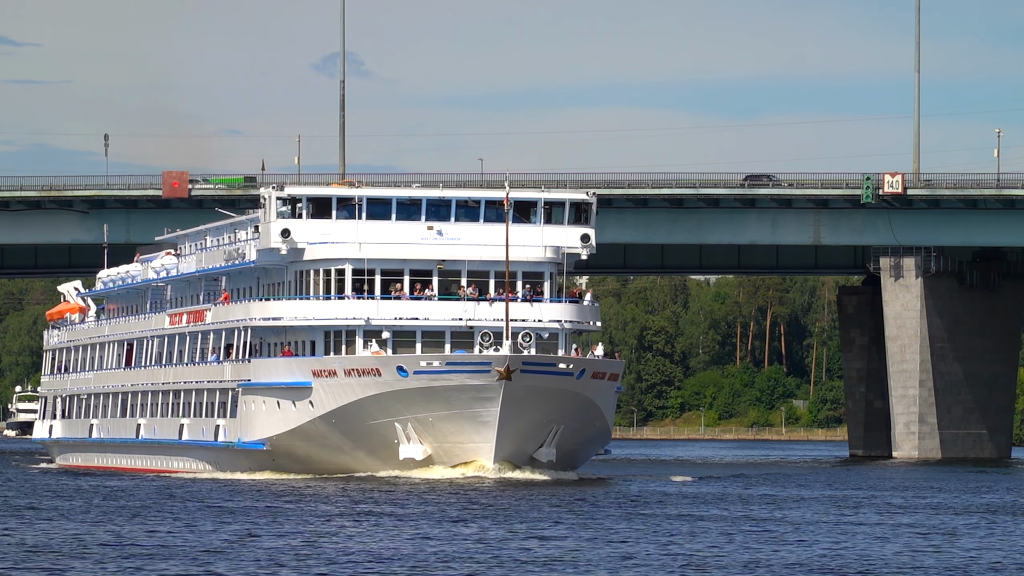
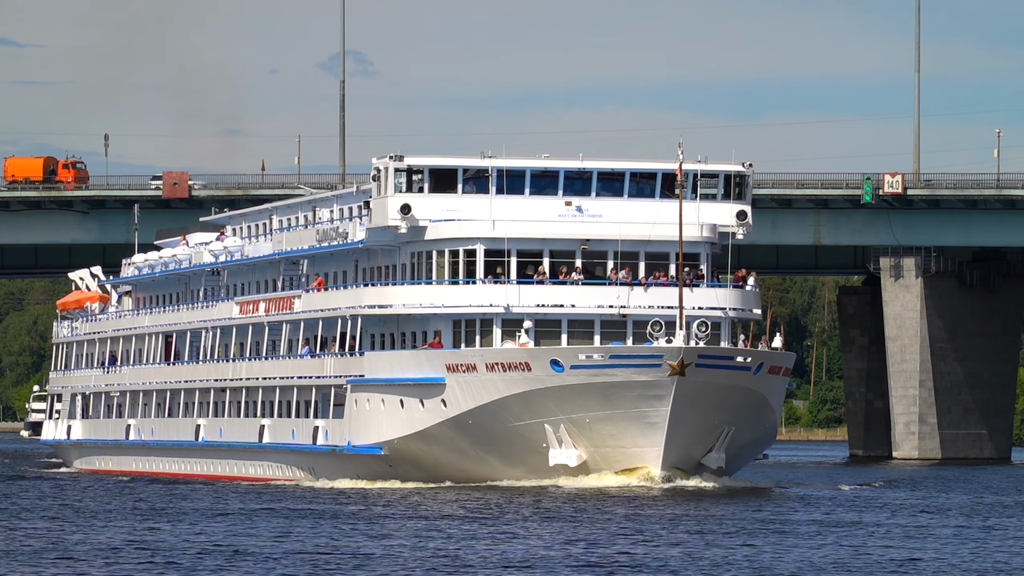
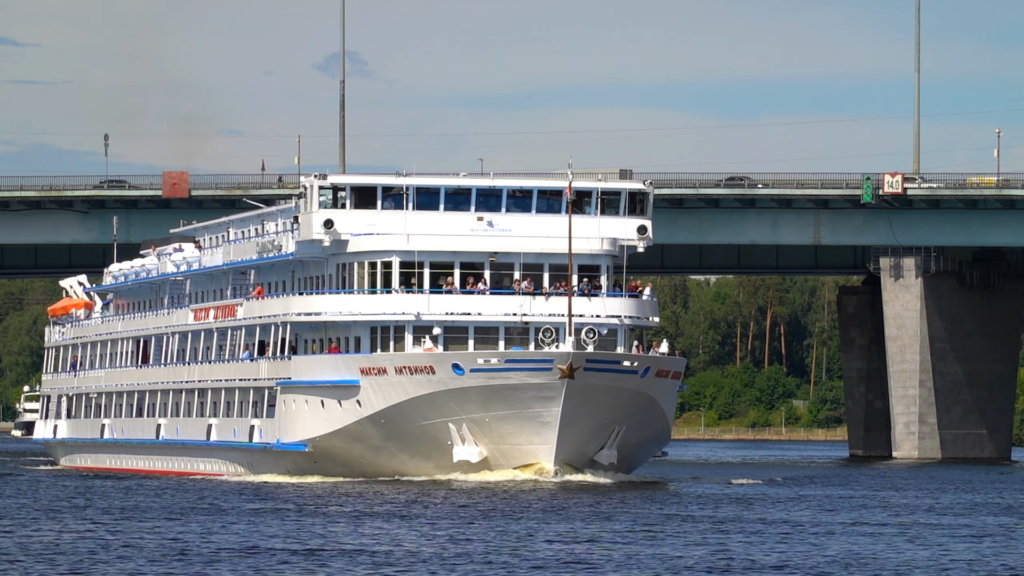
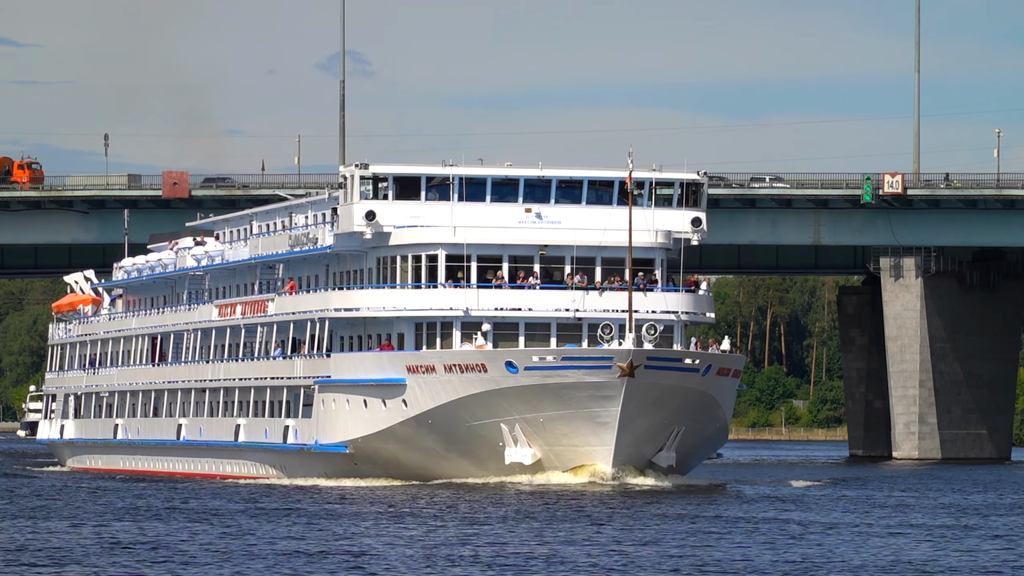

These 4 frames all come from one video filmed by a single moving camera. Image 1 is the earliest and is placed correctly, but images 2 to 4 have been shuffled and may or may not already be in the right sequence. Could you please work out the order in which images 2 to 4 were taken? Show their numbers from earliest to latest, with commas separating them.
3, 4, 2
